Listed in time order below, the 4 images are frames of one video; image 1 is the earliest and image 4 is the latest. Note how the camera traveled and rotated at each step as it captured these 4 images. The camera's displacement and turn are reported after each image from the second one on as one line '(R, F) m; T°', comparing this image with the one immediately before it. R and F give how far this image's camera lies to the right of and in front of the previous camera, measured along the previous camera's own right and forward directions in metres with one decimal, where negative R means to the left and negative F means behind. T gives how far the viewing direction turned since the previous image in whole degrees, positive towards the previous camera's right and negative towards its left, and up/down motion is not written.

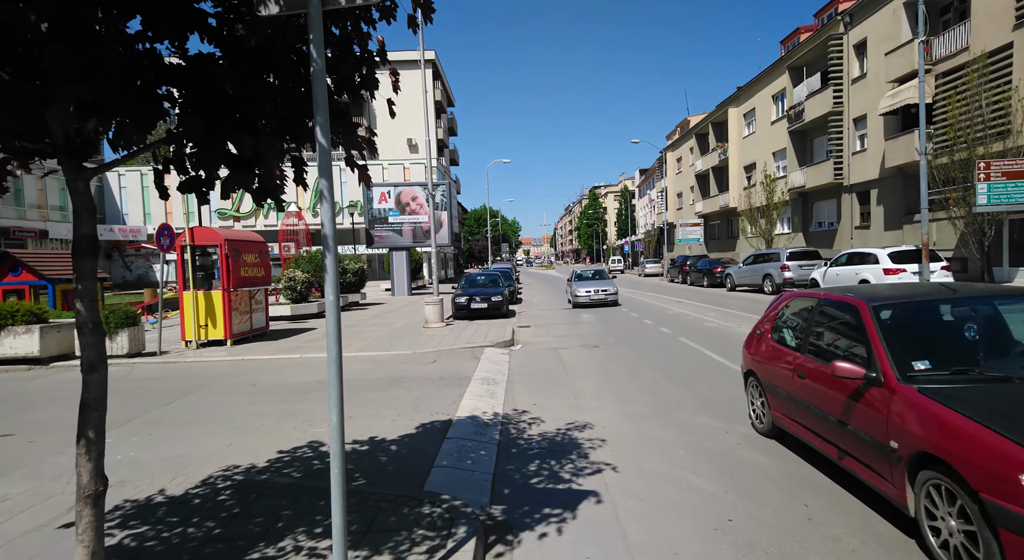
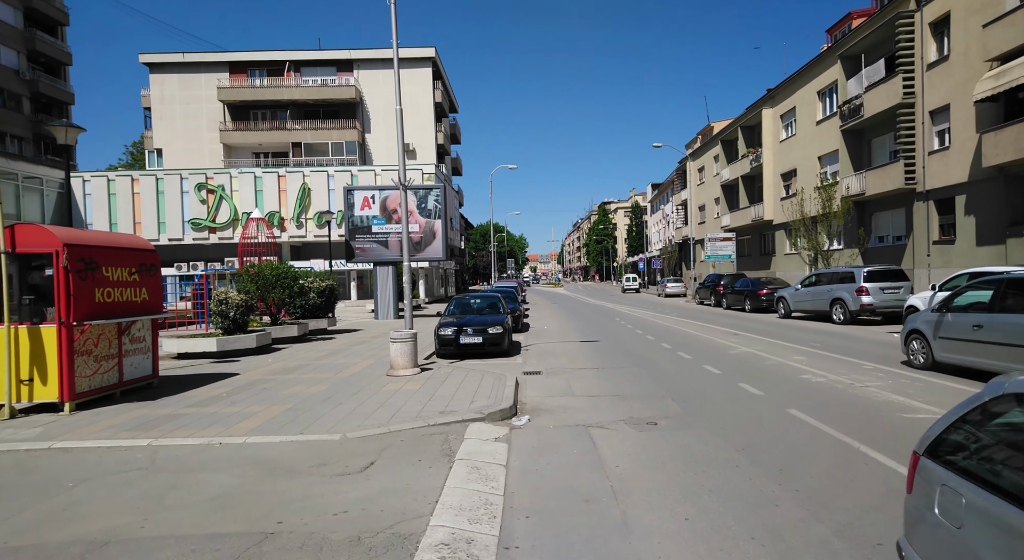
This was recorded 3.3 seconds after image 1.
(+0.1, +4.4) m; -1°
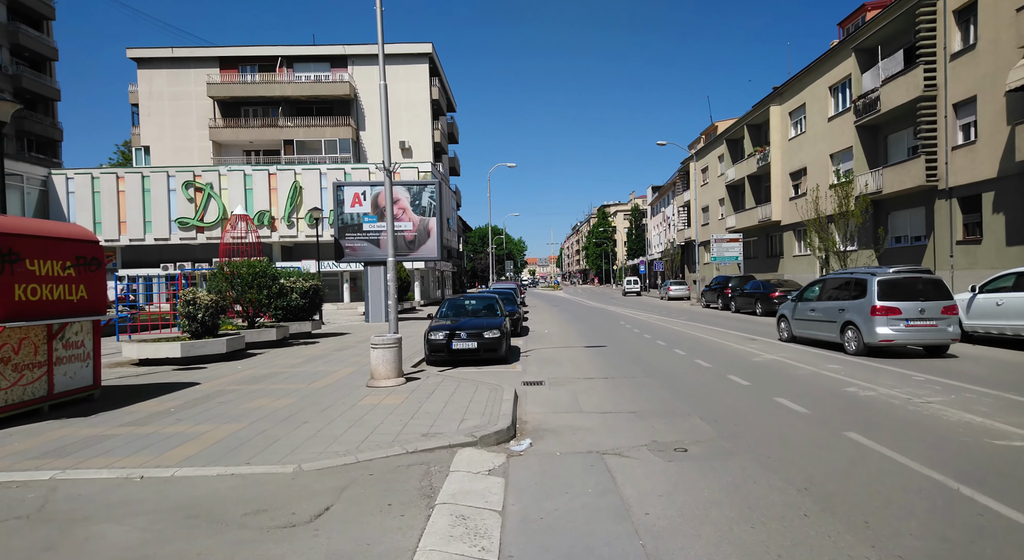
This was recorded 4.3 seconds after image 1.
(0.0, +1.3) m; 0°
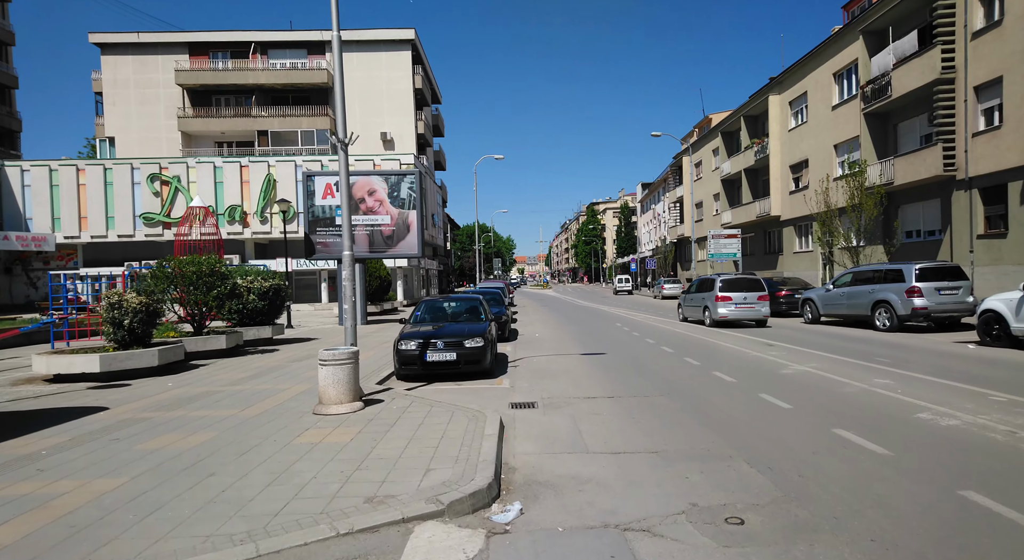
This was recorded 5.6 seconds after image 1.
(+0.1, +1.8) m; +1°
